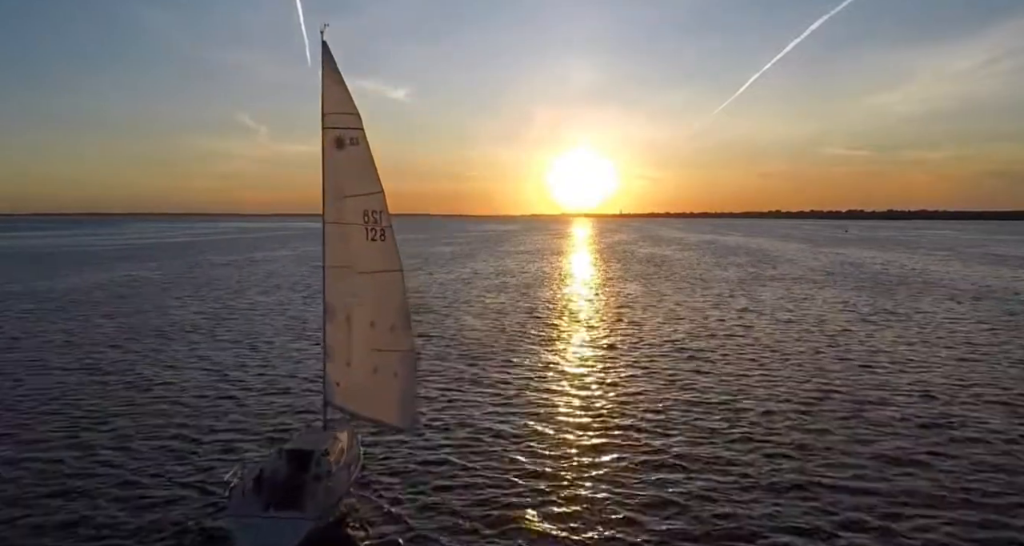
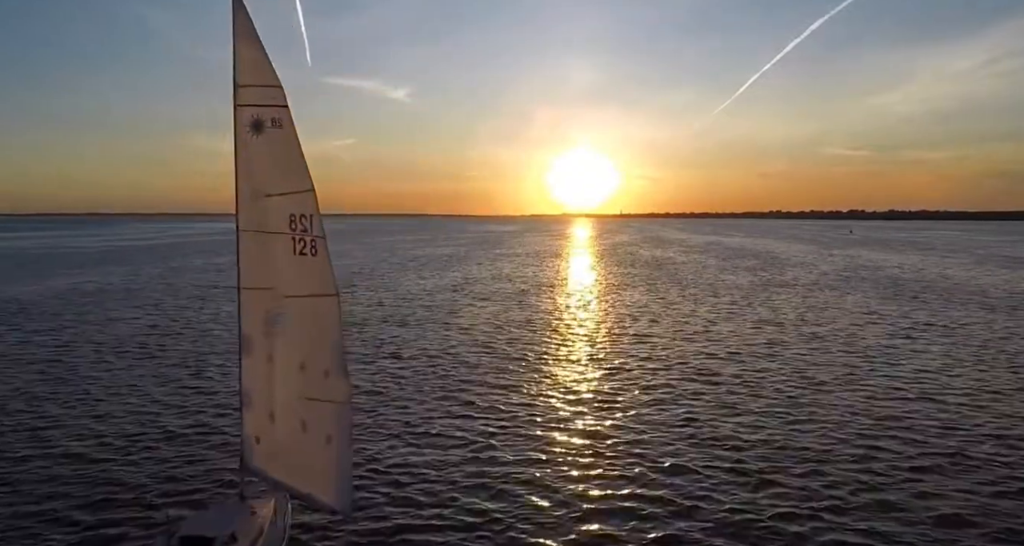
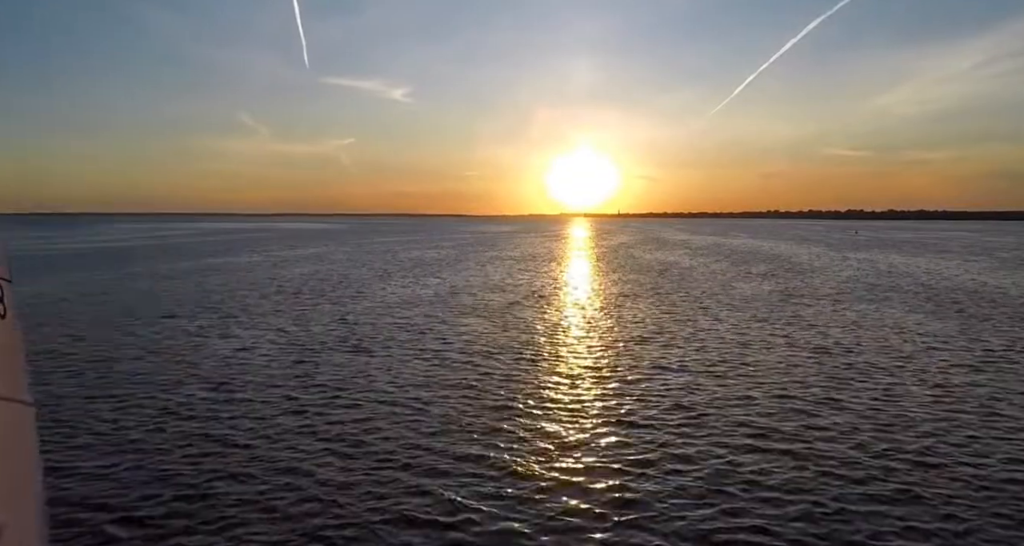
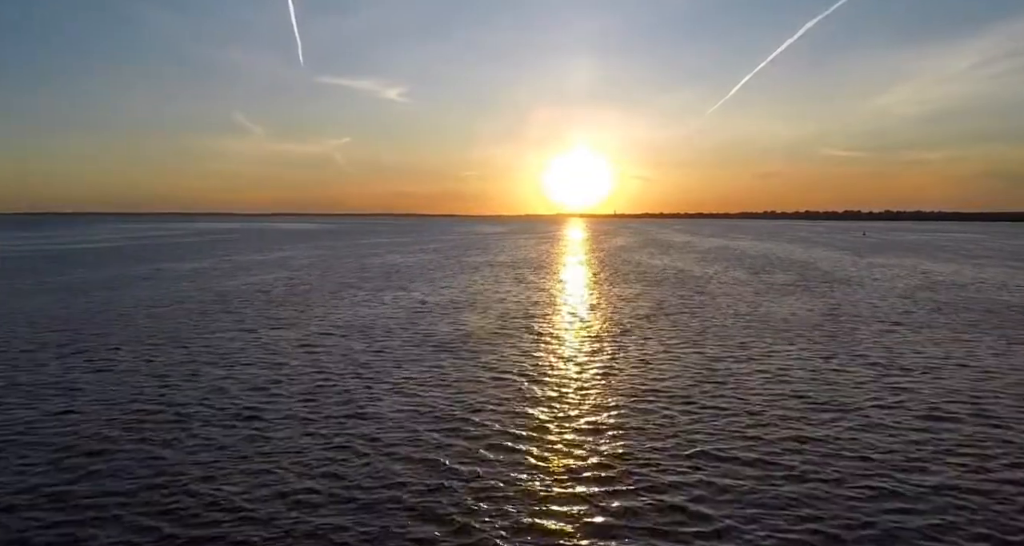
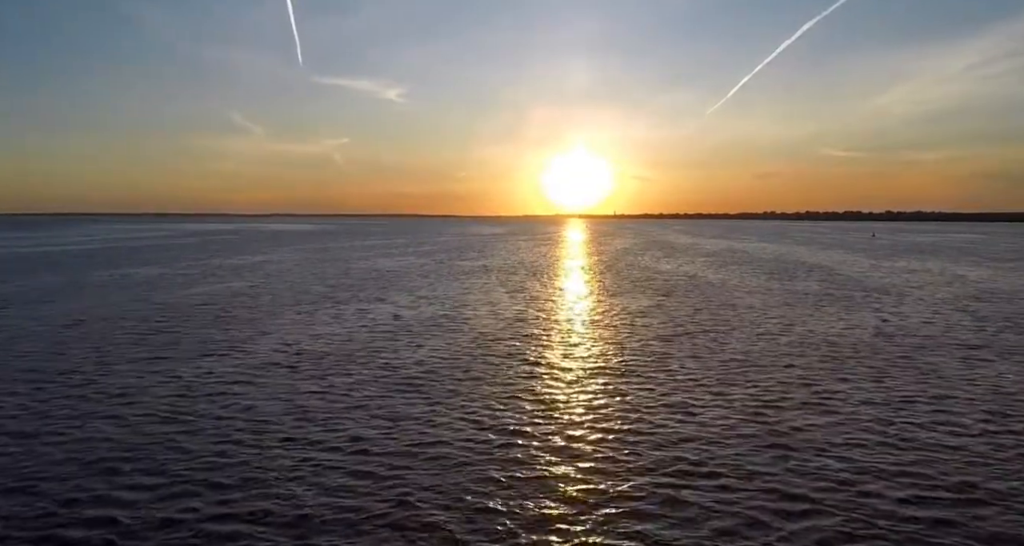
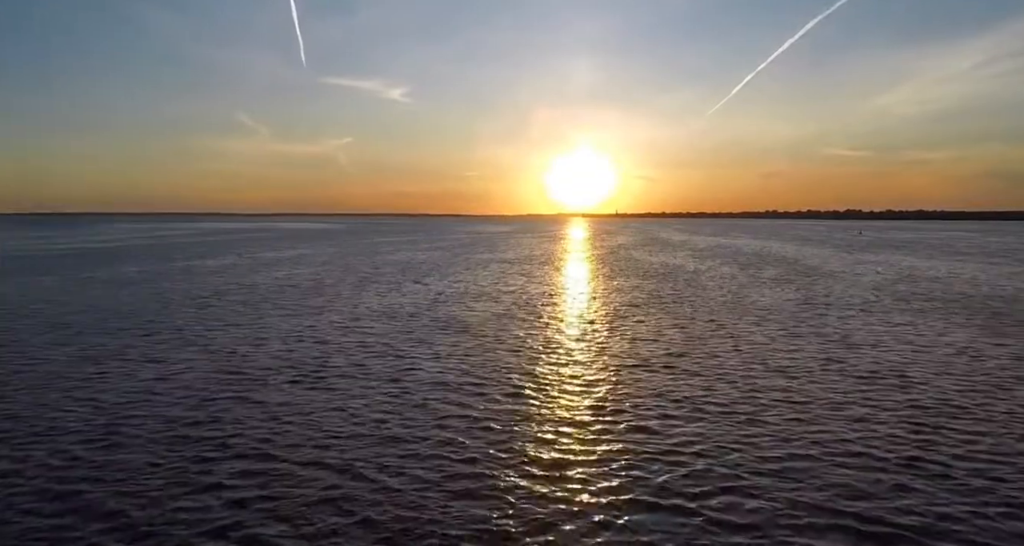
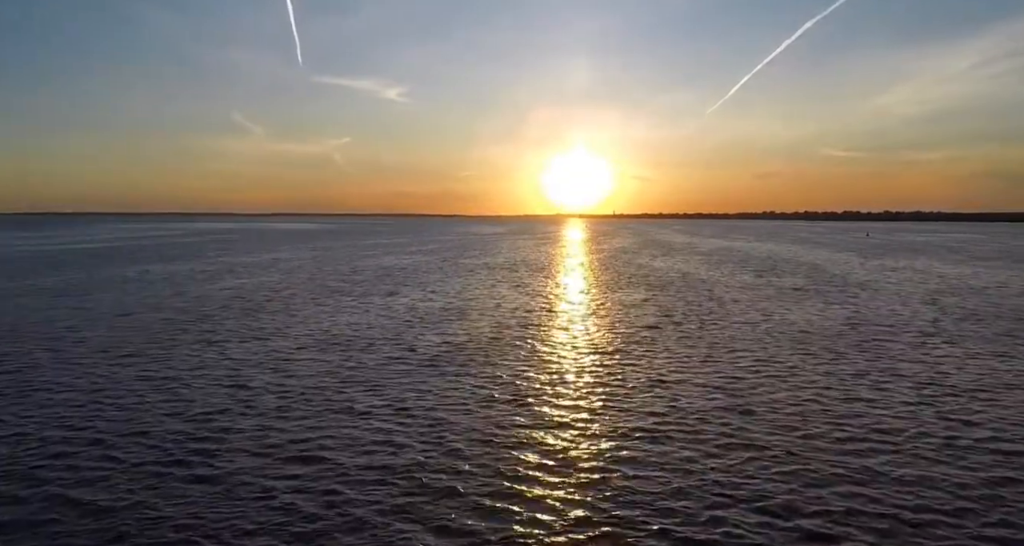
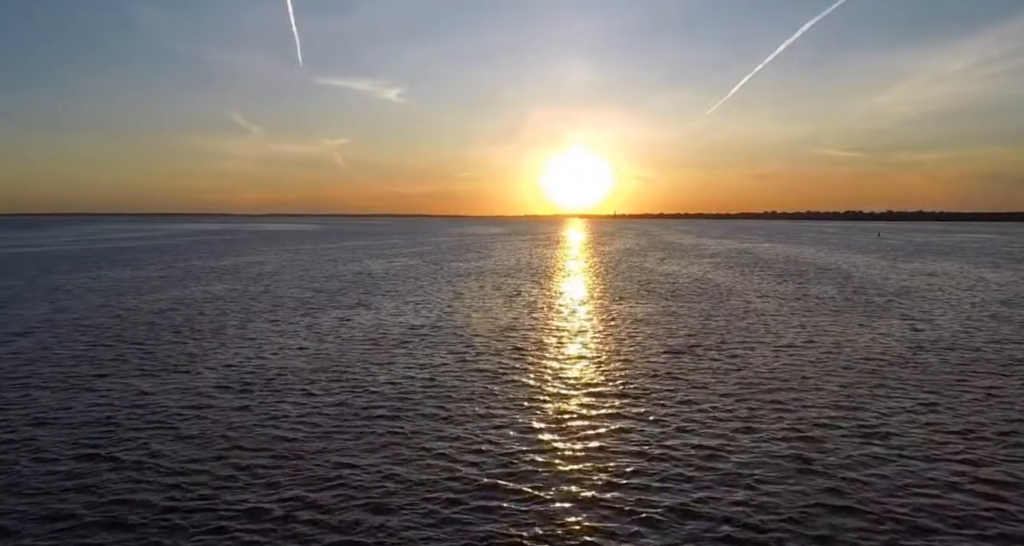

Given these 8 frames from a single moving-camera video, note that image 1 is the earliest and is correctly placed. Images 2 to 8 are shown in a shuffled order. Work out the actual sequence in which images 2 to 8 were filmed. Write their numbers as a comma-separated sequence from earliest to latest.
2, 3, 6, 4, 7, 5, 8
